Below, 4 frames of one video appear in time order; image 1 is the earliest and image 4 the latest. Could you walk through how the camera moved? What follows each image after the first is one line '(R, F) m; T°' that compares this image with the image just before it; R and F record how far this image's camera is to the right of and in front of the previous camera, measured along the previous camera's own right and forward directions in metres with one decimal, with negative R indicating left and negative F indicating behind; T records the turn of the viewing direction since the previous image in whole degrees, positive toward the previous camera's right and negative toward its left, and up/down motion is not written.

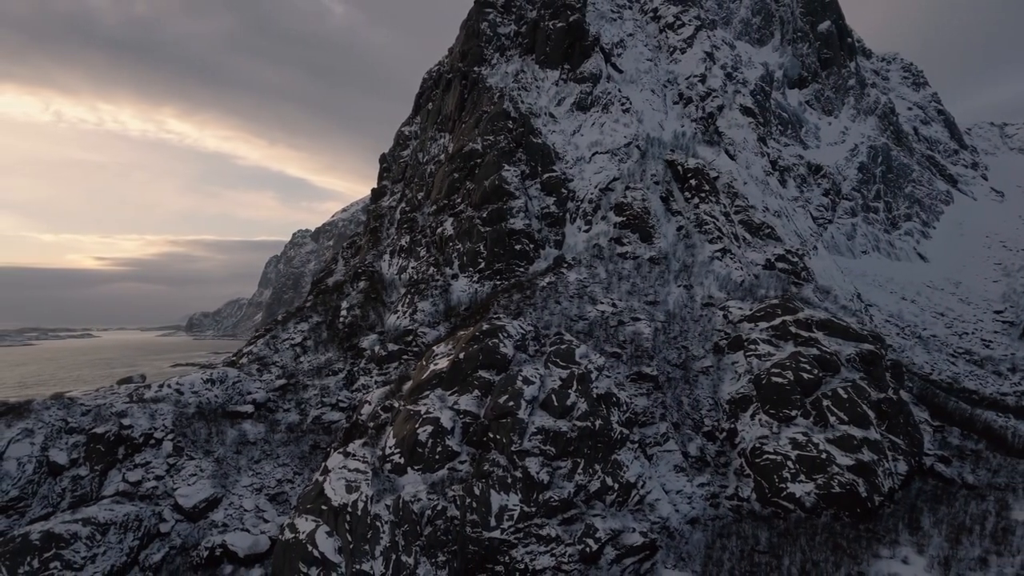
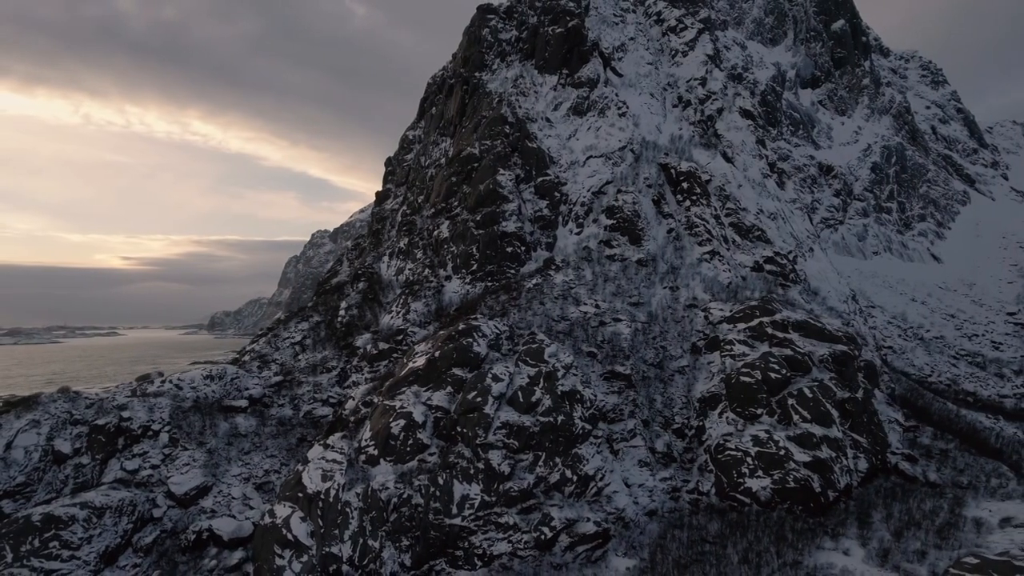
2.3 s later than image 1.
(+2.8, -1.4) m; -2°
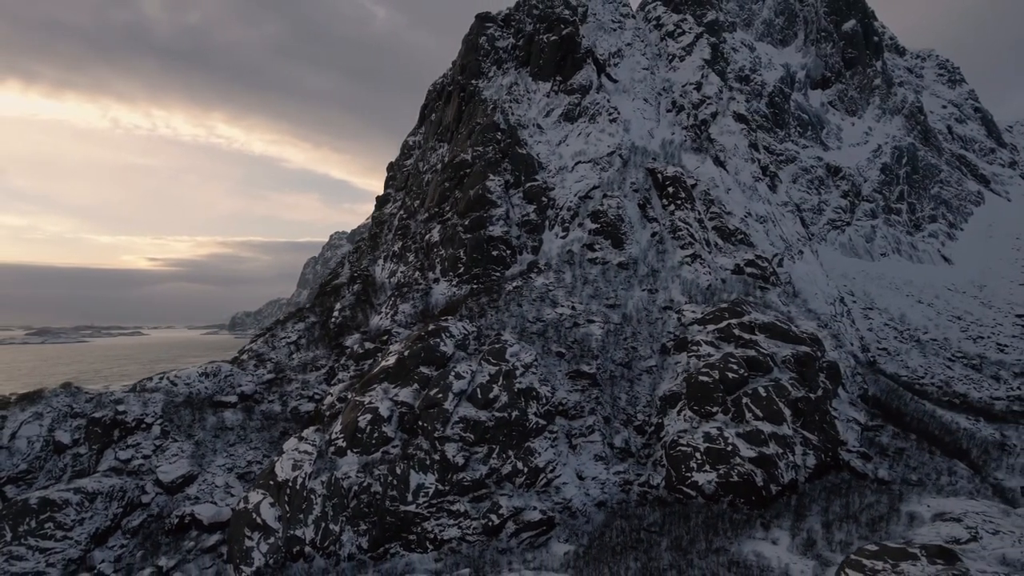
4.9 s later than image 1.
(+3.5, -1.8) m; -2°
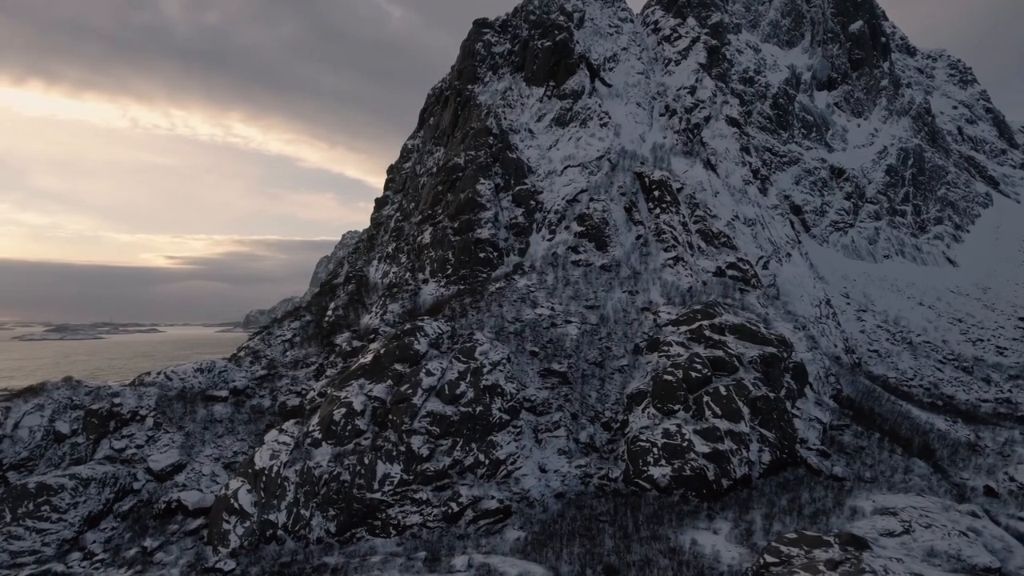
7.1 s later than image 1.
(+2.9, -1.6) m; -1°
